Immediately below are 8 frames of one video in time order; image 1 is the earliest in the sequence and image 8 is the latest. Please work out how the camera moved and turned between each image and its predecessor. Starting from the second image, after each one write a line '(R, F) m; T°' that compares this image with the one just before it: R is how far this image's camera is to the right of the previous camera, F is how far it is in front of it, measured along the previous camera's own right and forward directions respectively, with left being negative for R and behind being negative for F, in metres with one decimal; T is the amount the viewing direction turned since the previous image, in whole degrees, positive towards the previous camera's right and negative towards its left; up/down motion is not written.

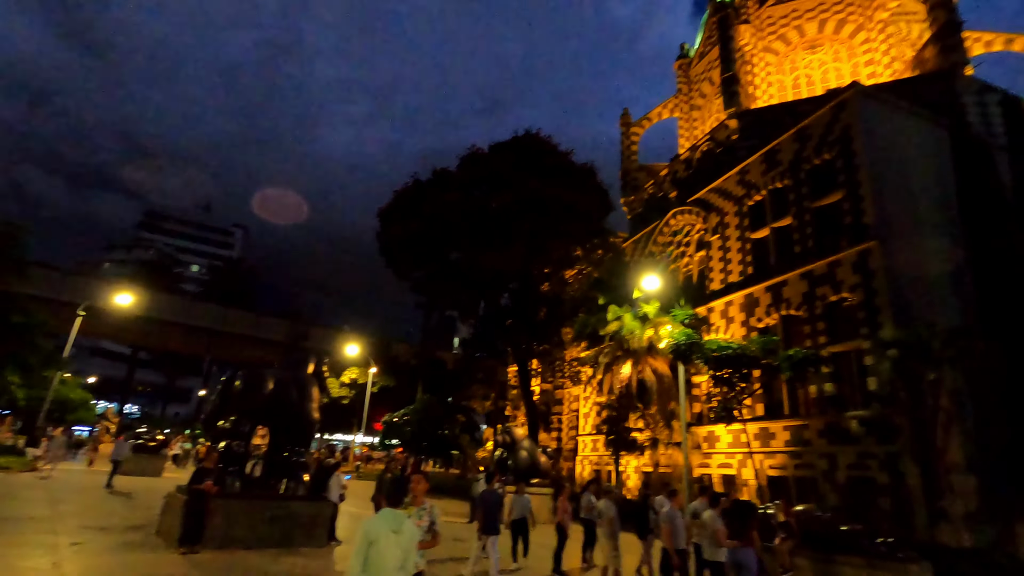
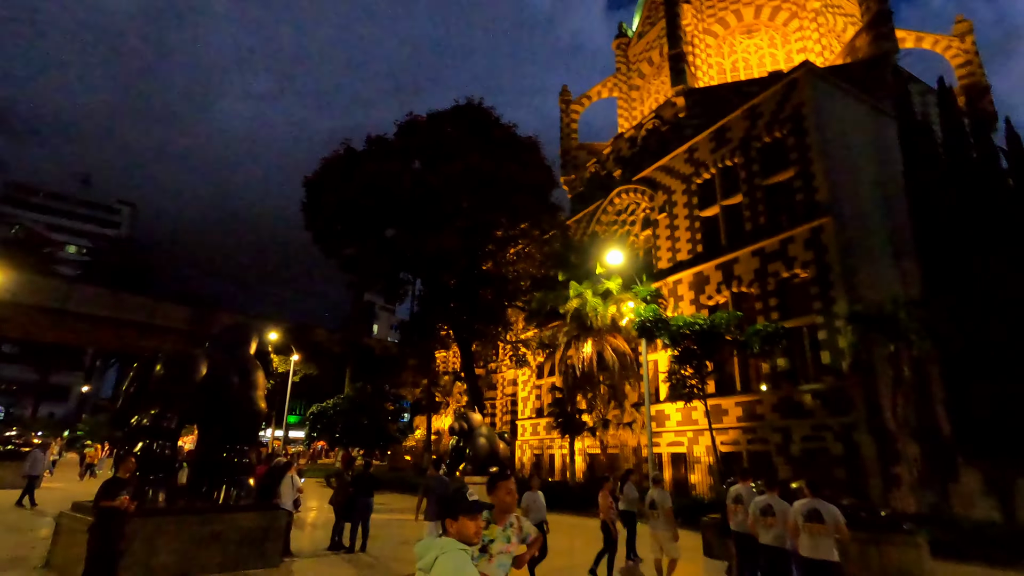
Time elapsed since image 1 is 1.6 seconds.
(-1.0, +1.3) m; +9°
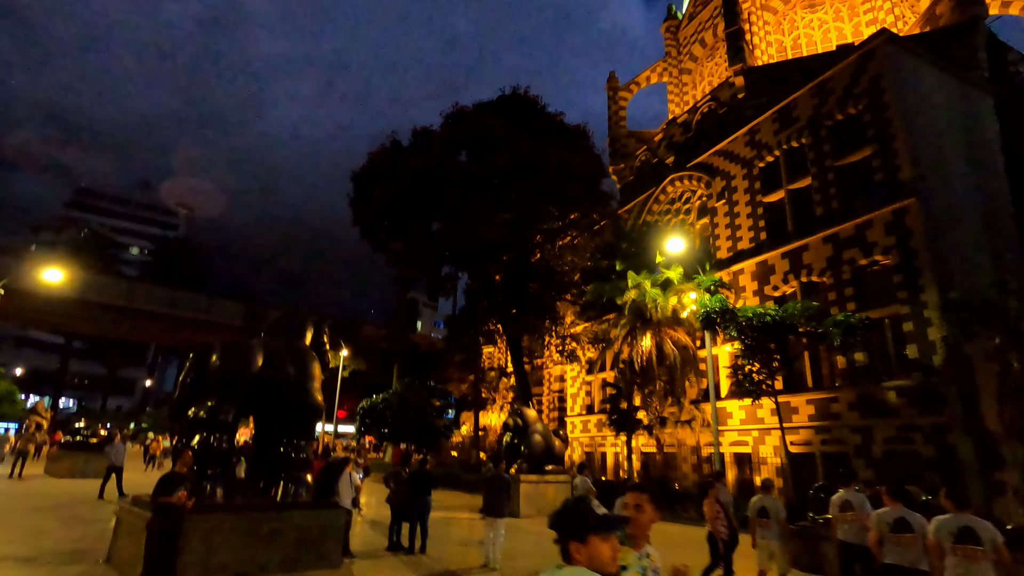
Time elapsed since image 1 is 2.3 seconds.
(-0.4, +0.5) m; -4°
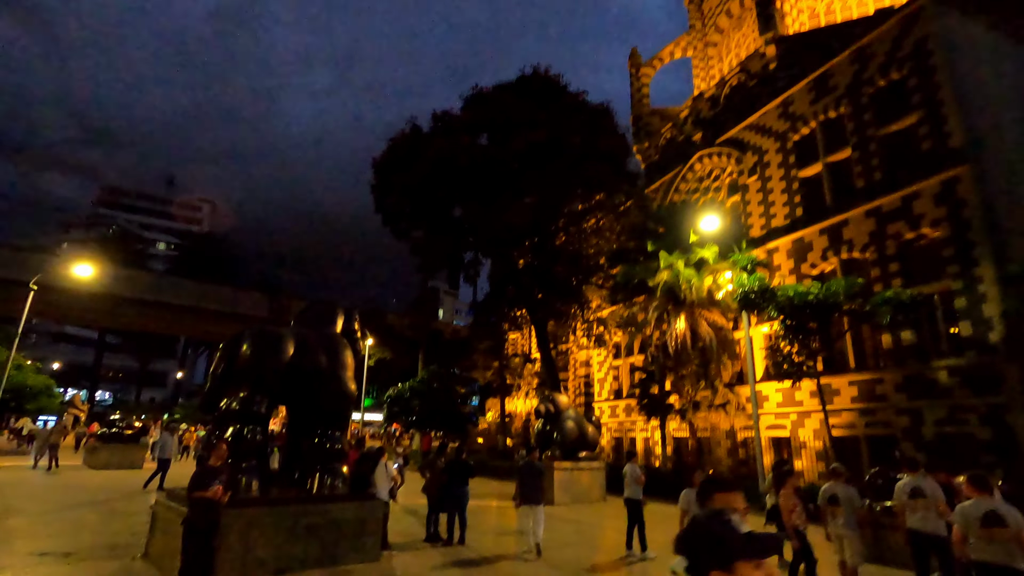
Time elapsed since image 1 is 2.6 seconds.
(-0.2, +0.3) m; -2°
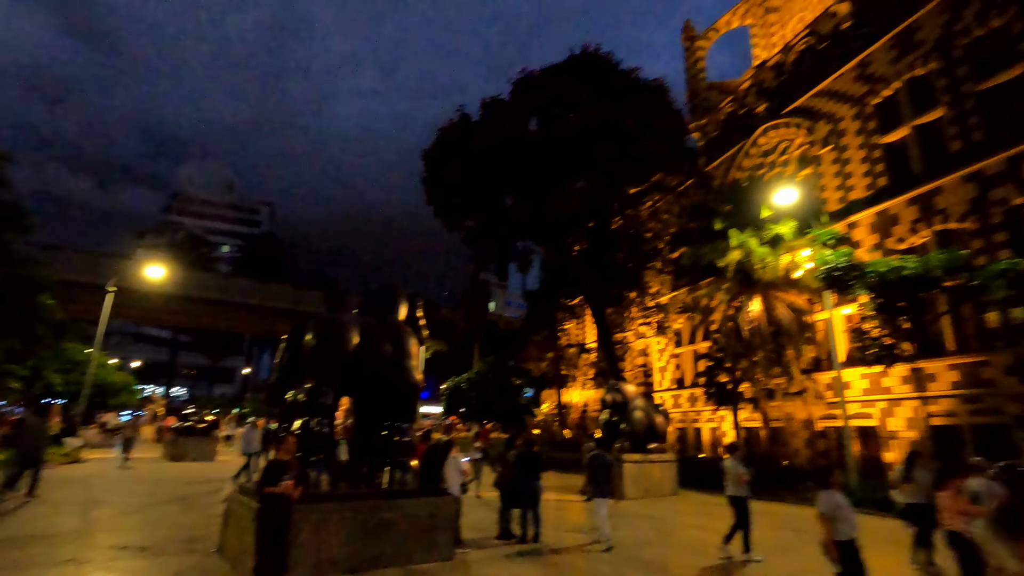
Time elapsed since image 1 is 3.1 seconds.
(-0.3, +0.5) m; -5°
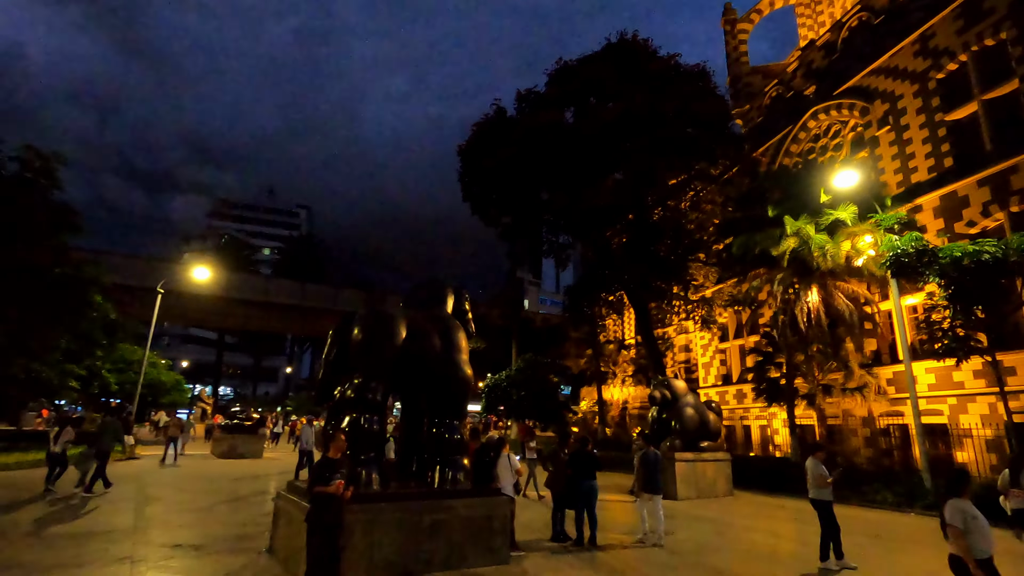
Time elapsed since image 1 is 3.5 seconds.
(-0.2, +0.3) m; -4°
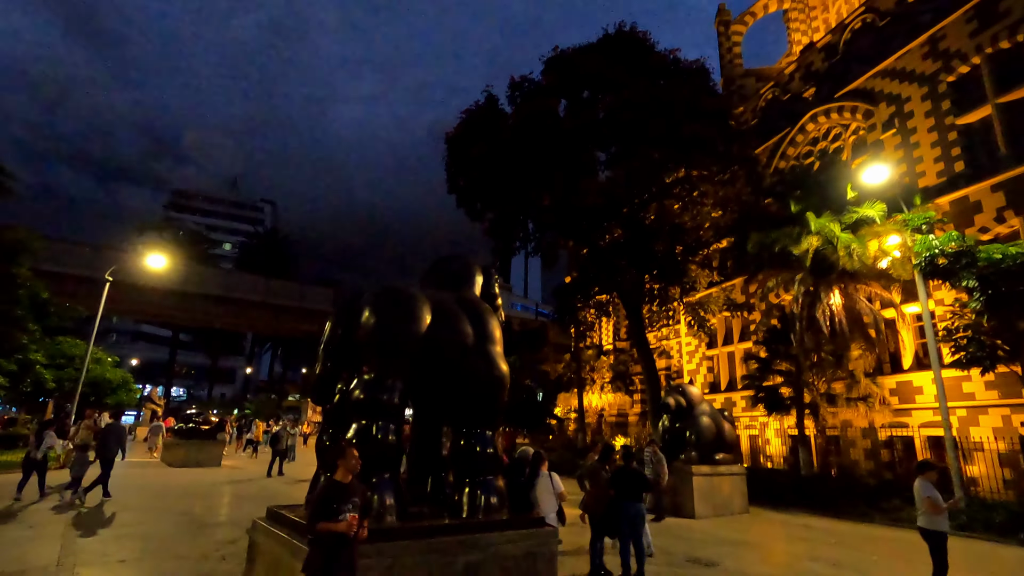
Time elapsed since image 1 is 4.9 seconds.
(-0.7, +1.2) m; +4°
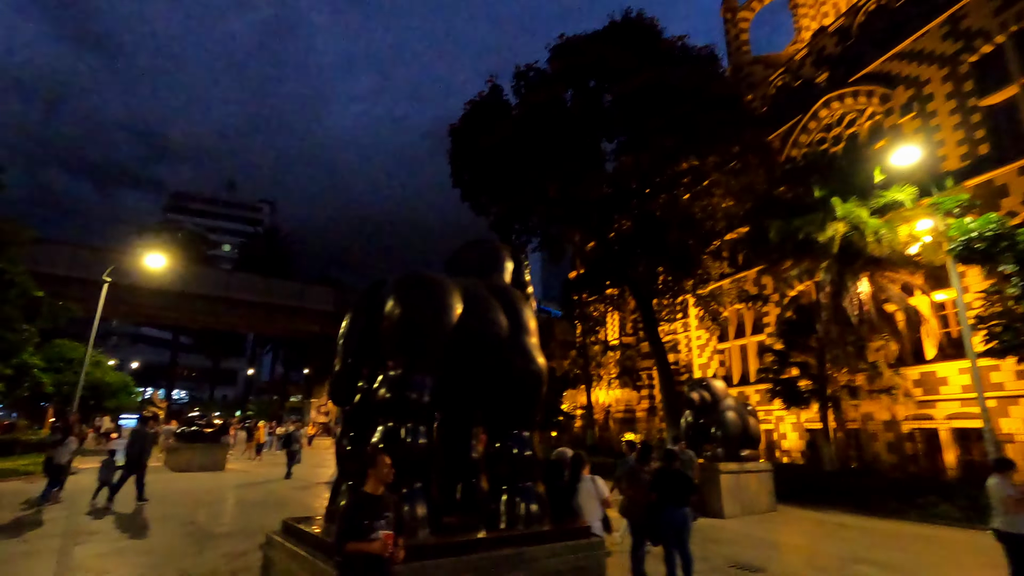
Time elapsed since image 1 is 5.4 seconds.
(-0.3, +0.4) m; 0°
